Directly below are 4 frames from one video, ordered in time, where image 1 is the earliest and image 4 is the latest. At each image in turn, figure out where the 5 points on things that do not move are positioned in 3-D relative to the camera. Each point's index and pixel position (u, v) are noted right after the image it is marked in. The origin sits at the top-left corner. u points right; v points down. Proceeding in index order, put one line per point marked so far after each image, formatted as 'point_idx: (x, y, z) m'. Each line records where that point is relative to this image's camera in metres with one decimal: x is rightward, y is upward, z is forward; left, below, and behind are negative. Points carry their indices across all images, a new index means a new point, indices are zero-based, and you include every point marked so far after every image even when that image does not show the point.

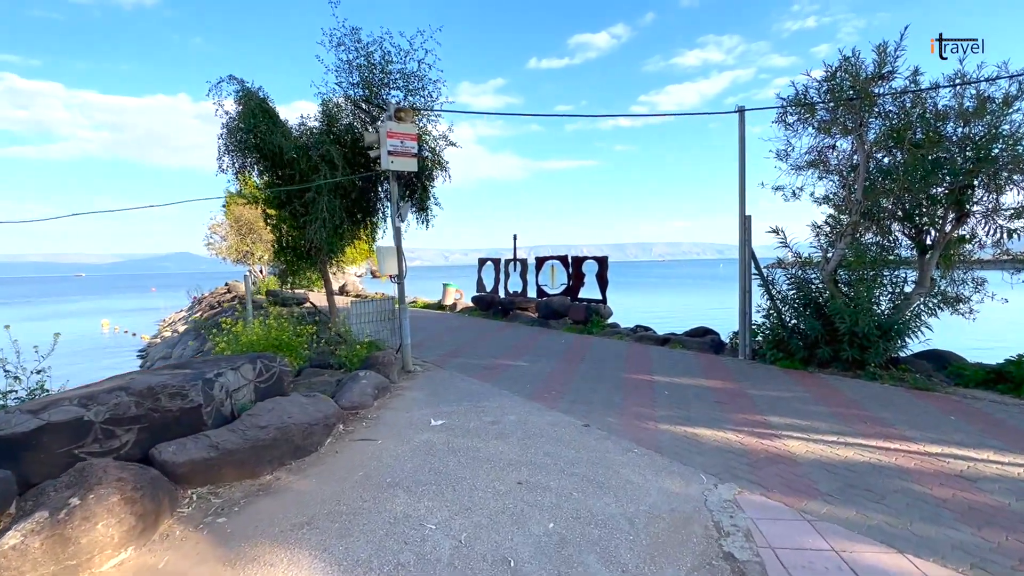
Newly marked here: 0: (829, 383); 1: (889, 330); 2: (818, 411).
0: (+4.1, -1.2, +6.9) m
1: (+5.3, -0.6, +7.5) m
2: (+3.3, -1.3, +5.7) m
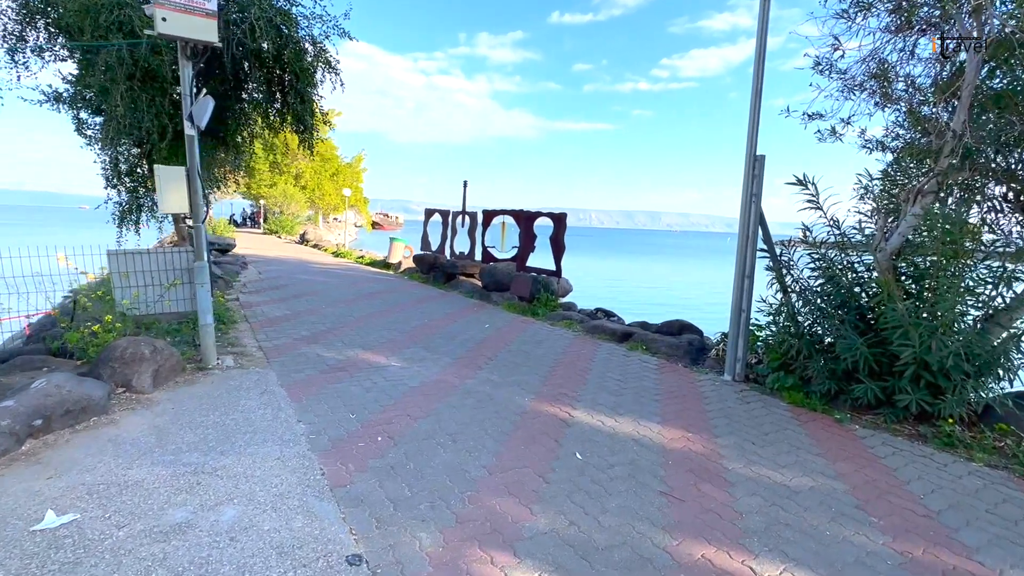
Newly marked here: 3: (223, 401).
0: (+2.6, -1.2, +3.9) m
1: (+3.8, -0.6, +4.4) m
2: (+1.8, -1.3, +2.7) m
3: (-2.4, -0.9, +4.5) m
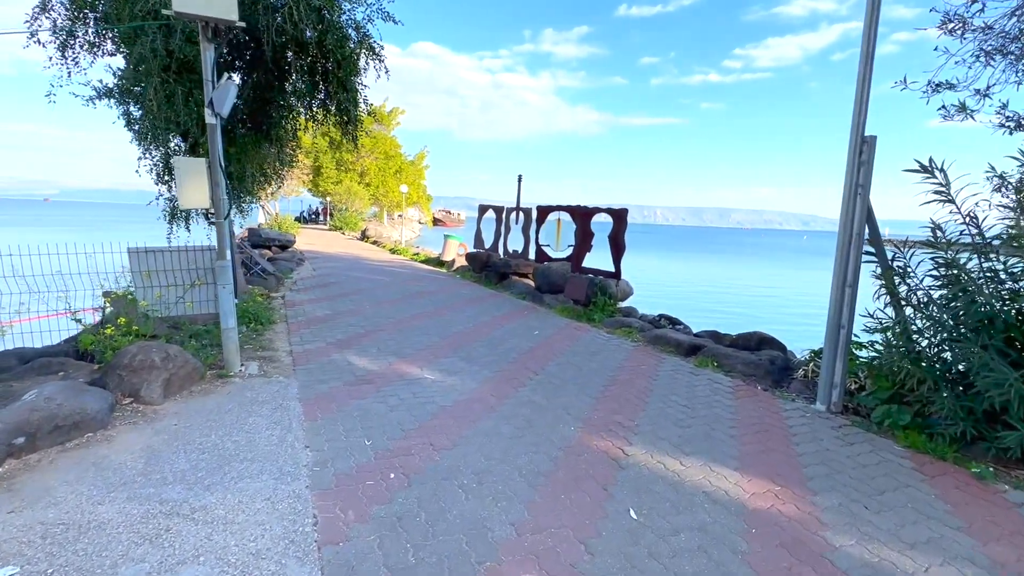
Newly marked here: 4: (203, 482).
0: (+2.9, -1.3, +2.9) m
1: (+4.1, -0.7, +3.2) m
2: (+1.9, -1.4, +1.8) m
3: (-2.1, -1.0, +4.0) m
4: (-1.8, -1.1, +3.1) m
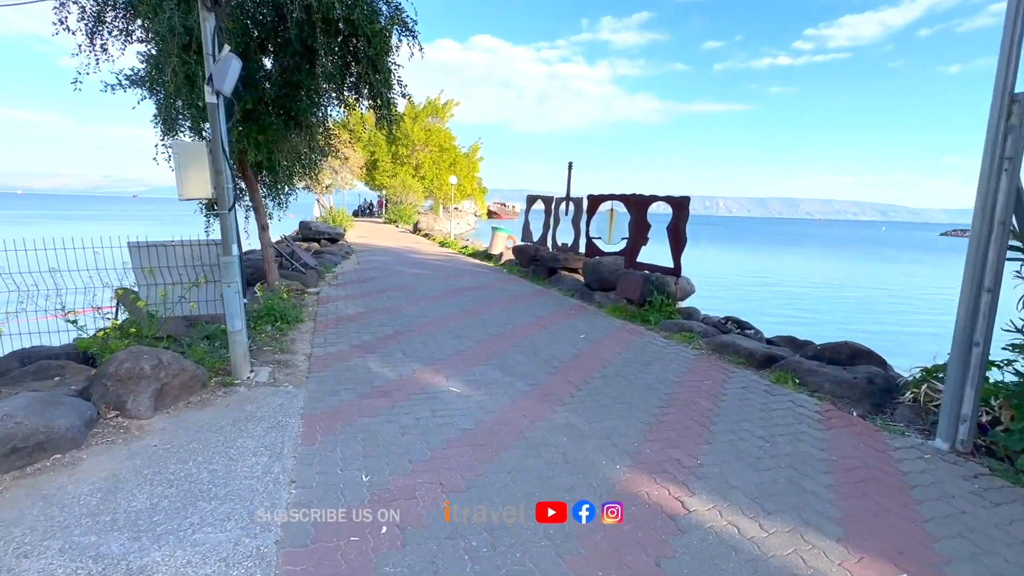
0: (+2.9, -1.4, +1.9) m
1: (+4.2, -0.8, +2.0) m
2: (+1.8, -1.5, +0.9) m
3: (-1.9, -1.0, +3.5) m
4: (-1.7, -1.1, +2.5) m
